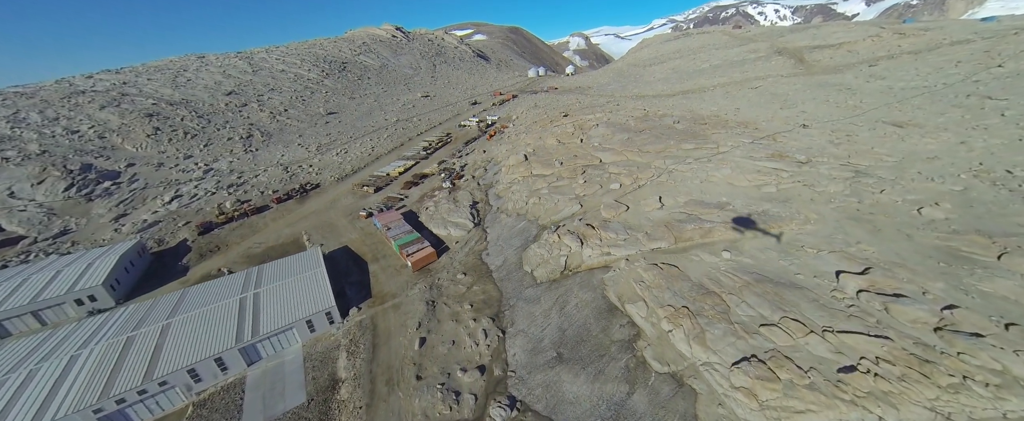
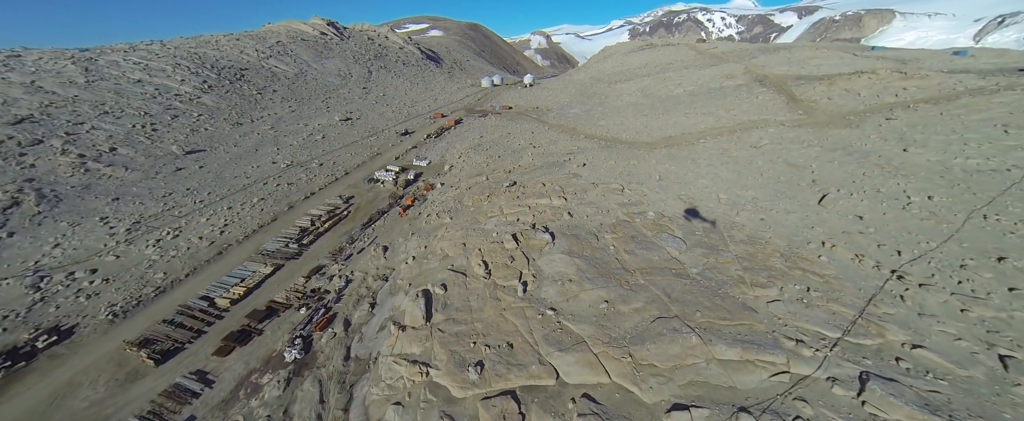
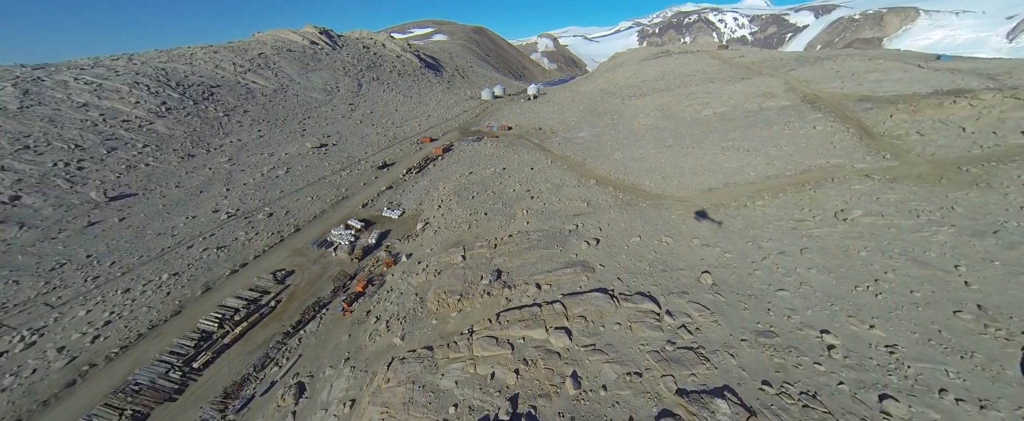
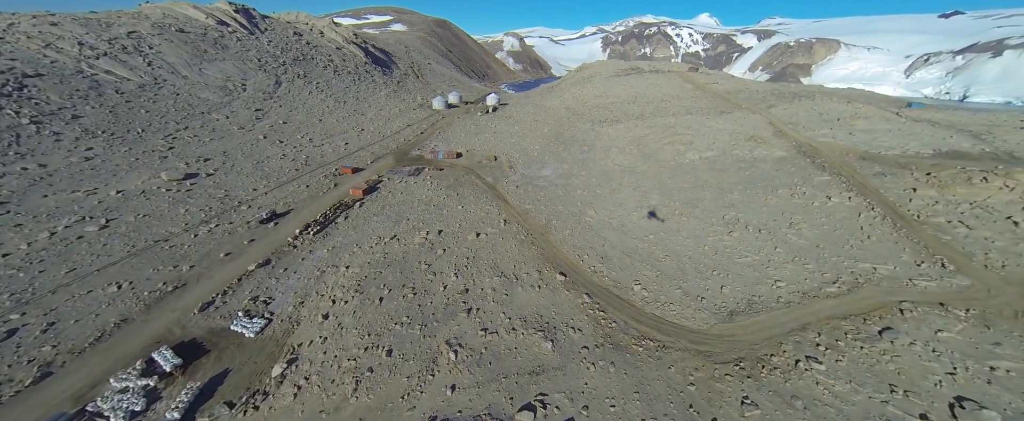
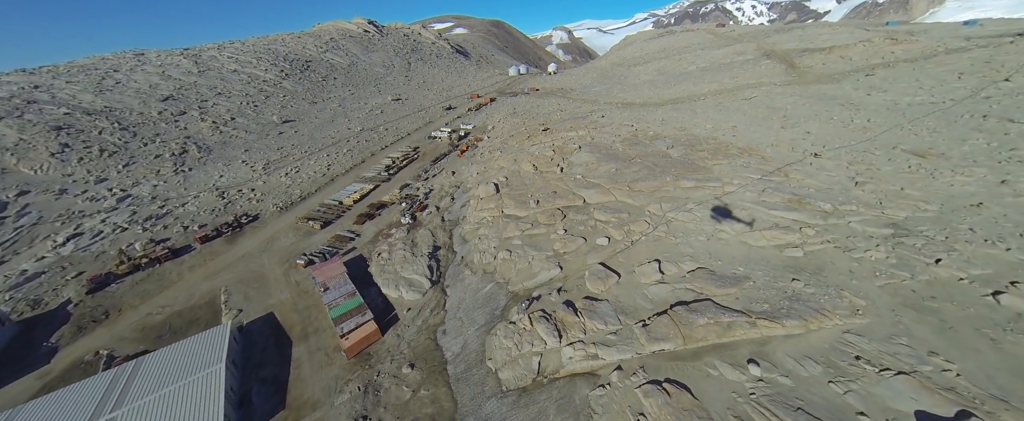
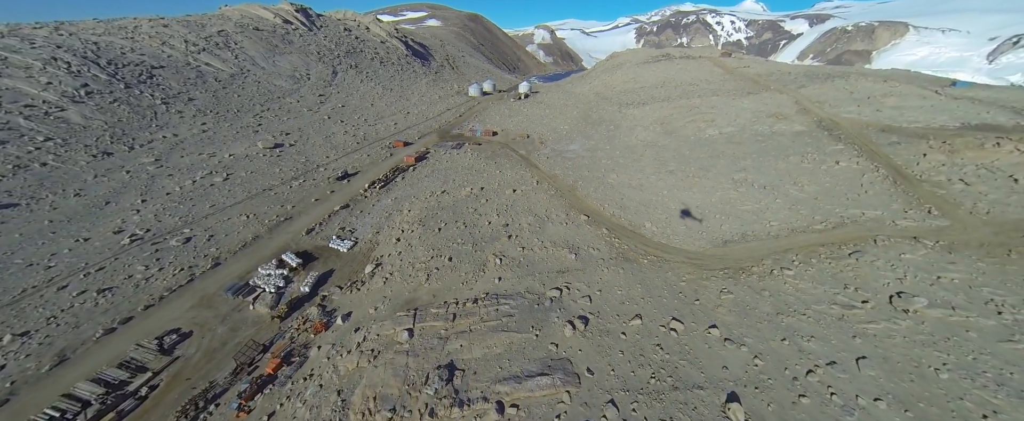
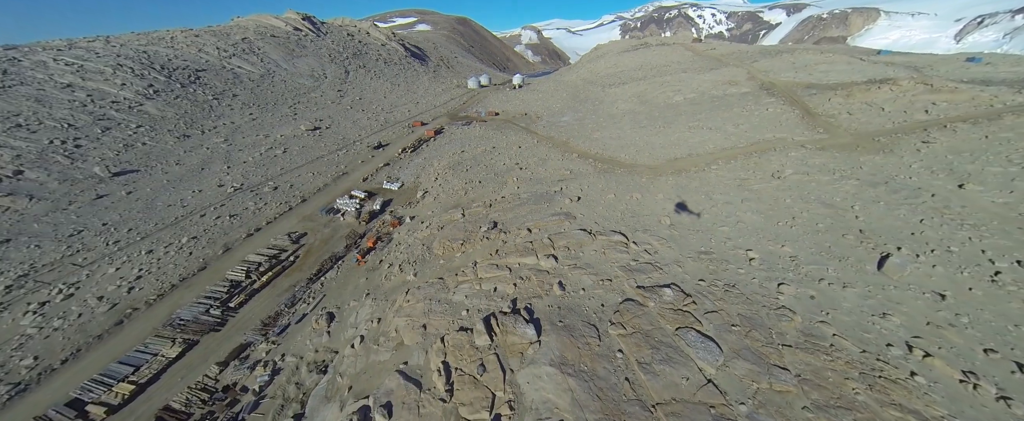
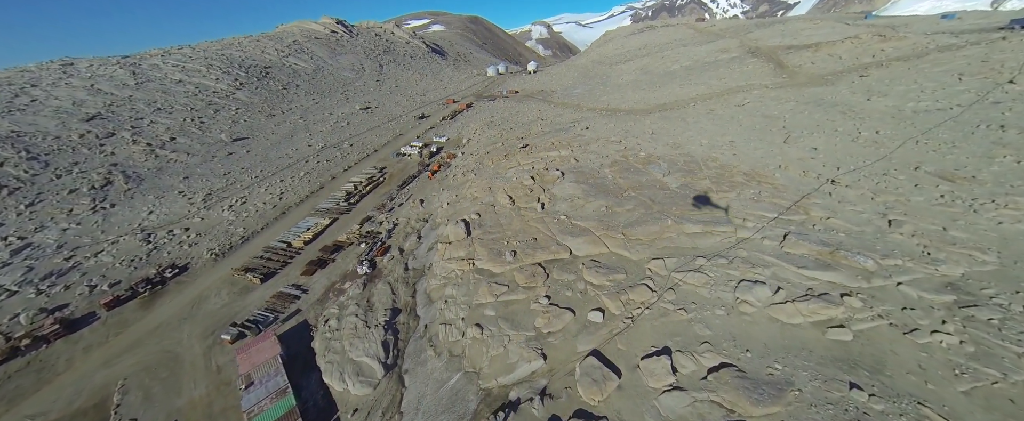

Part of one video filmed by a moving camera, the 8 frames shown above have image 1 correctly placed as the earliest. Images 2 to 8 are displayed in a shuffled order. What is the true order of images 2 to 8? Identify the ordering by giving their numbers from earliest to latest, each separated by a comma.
5, 8, 2, 7, 3, 6, 4
